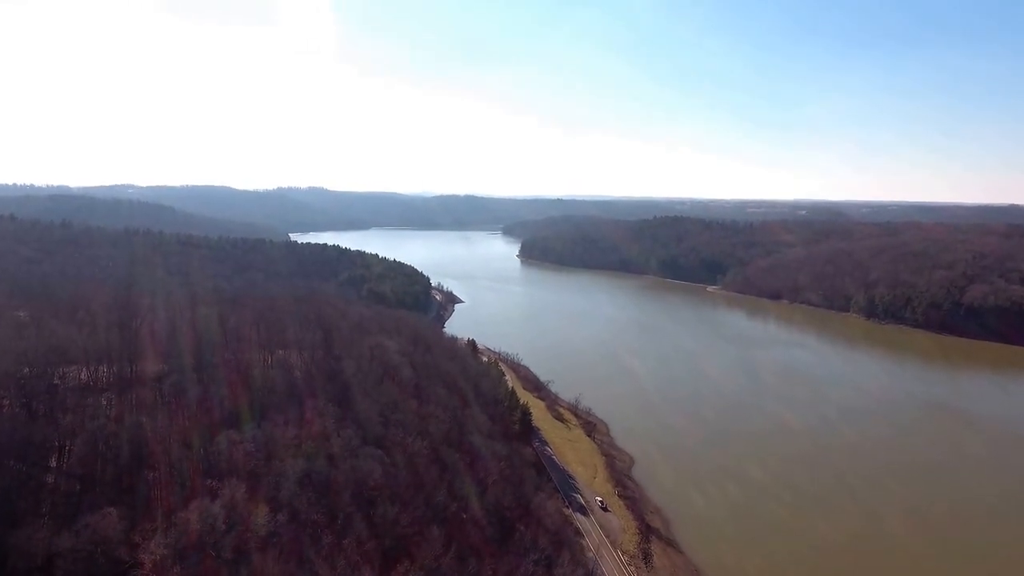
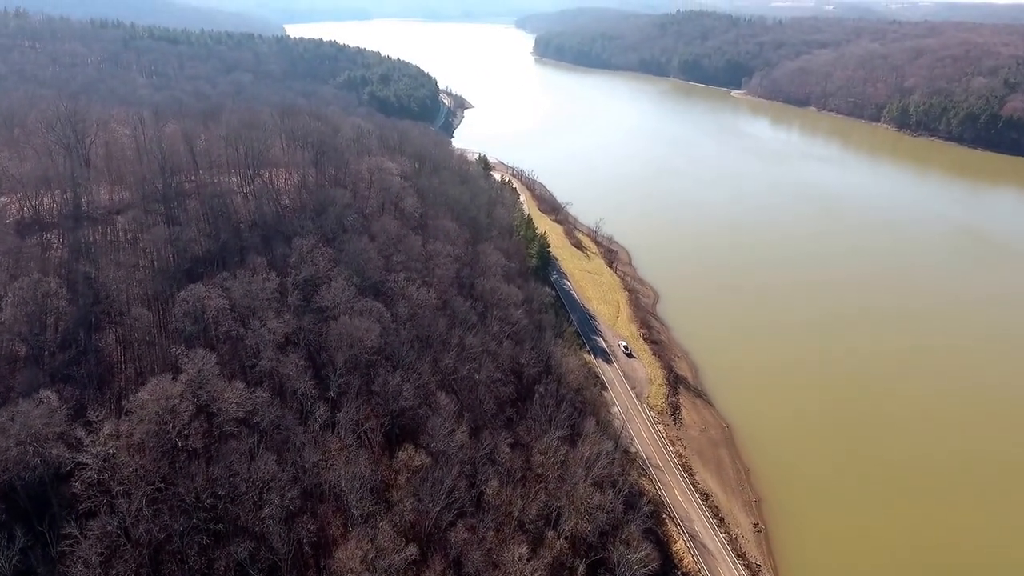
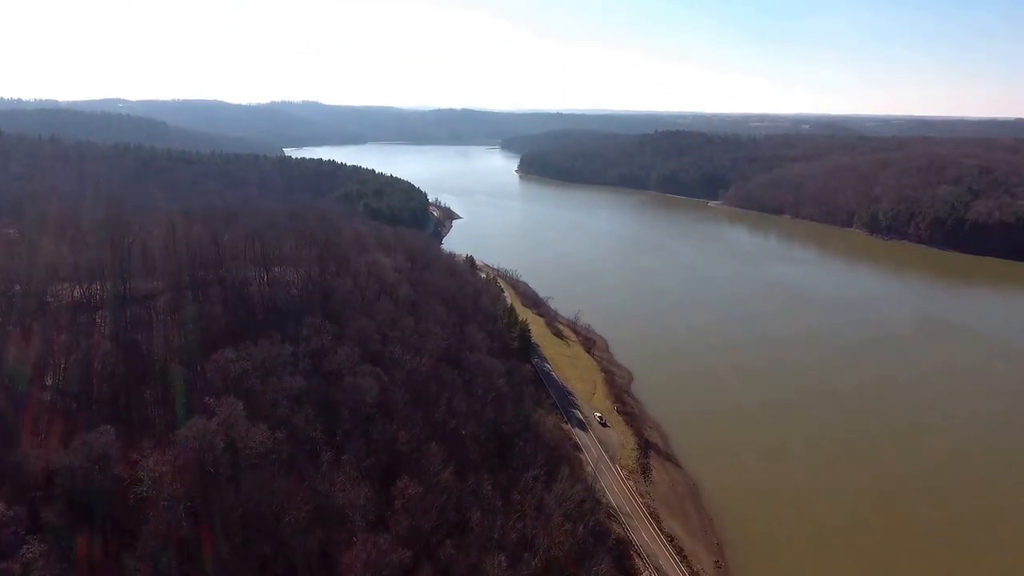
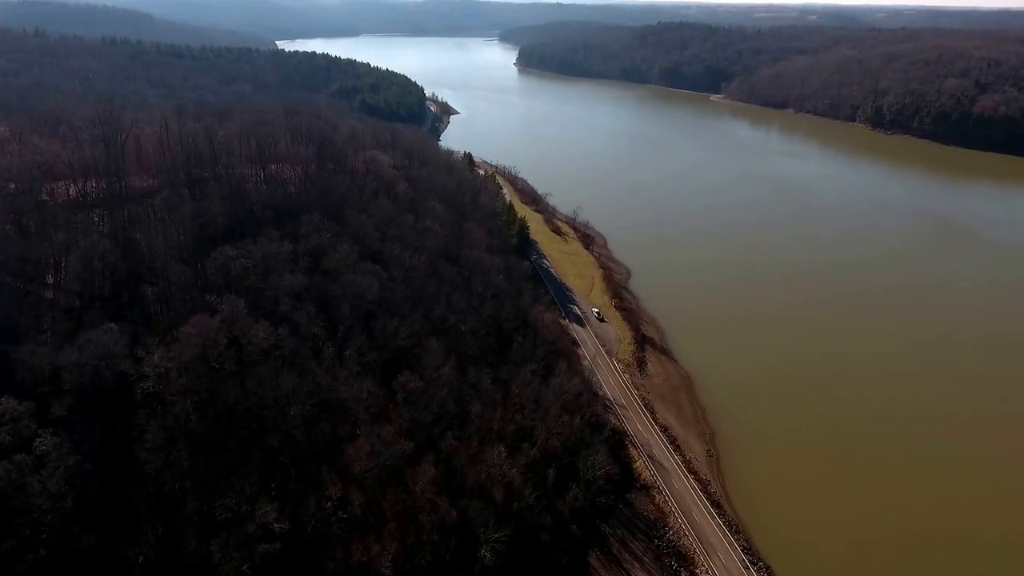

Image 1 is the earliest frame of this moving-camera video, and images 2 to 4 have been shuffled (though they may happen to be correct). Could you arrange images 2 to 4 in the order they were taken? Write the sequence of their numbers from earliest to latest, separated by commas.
3, 4, 2
